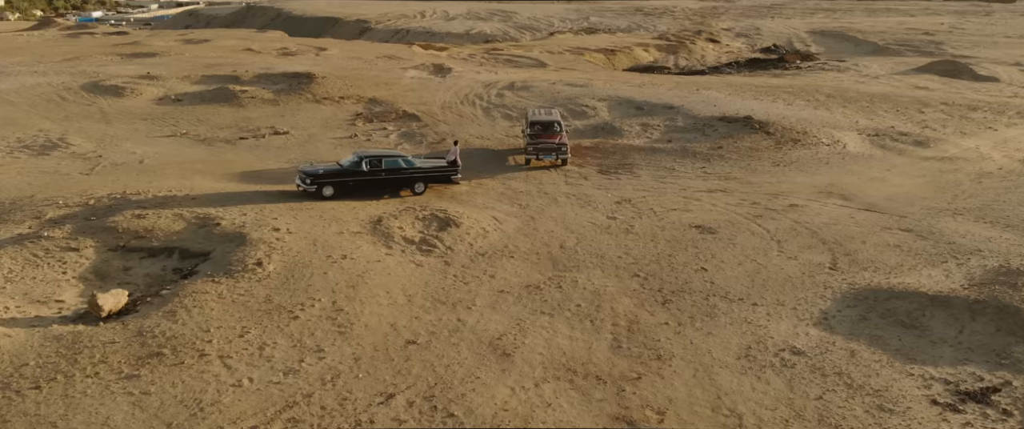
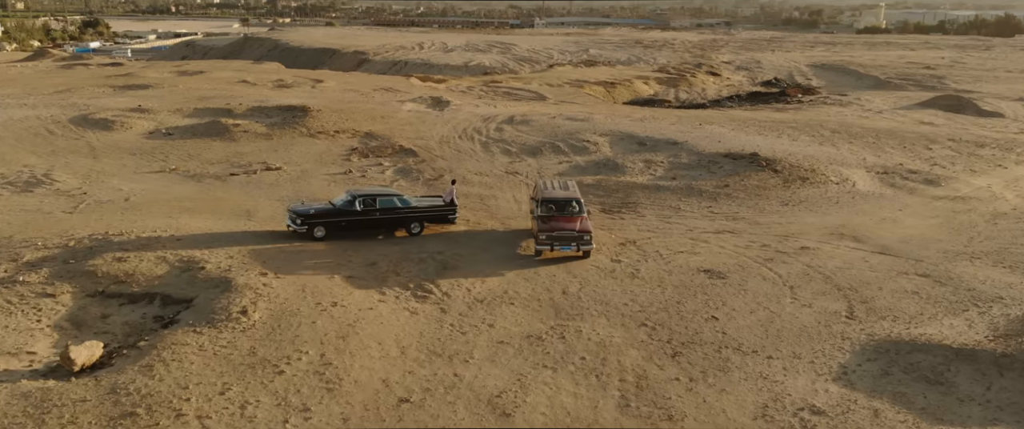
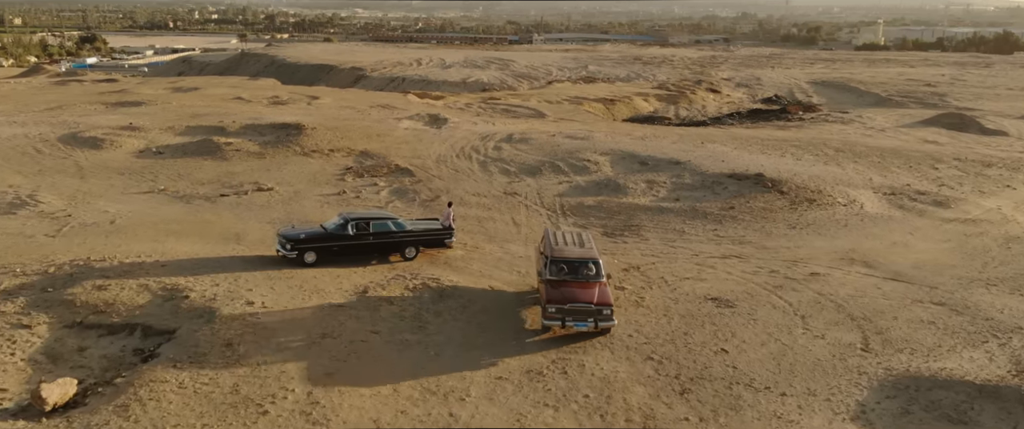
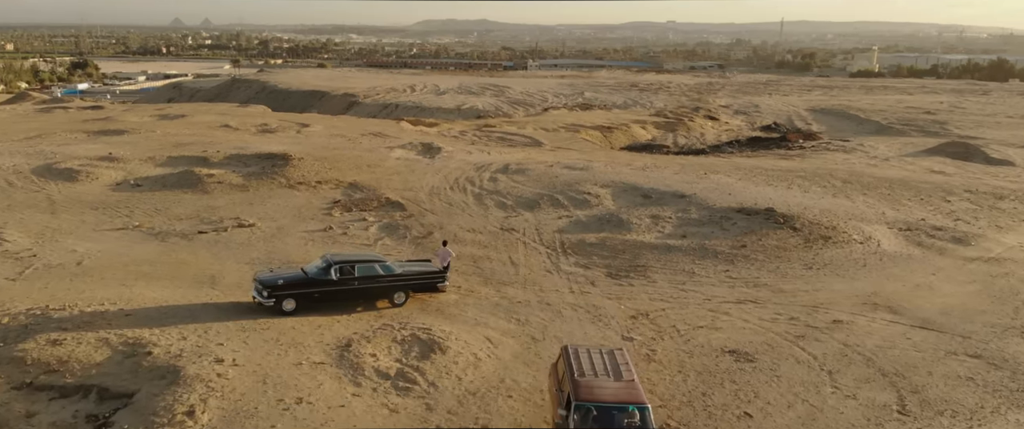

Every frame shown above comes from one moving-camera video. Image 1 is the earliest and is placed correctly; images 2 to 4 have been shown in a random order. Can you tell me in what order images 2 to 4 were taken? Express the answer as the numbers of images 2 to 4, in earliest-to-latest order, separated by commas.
2, 3, 4
